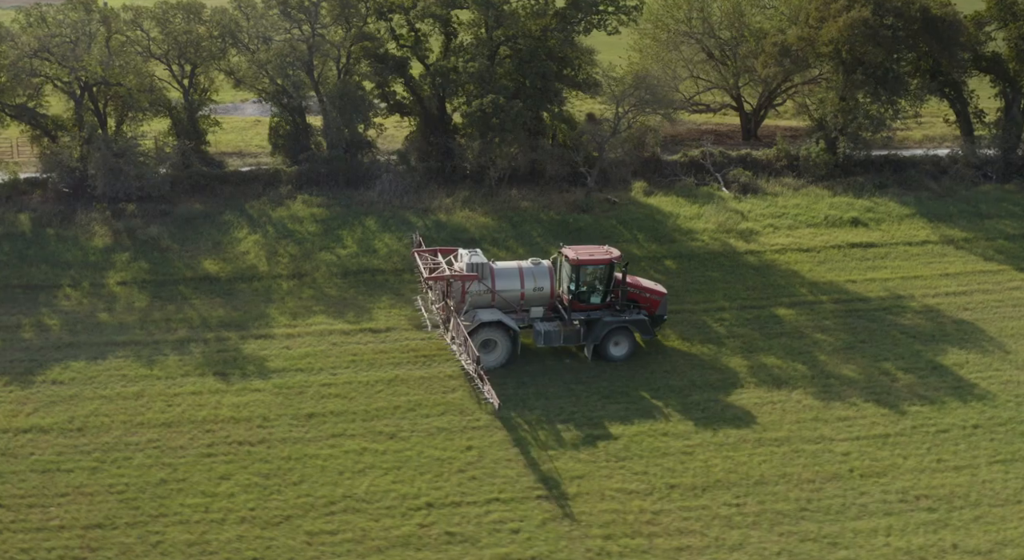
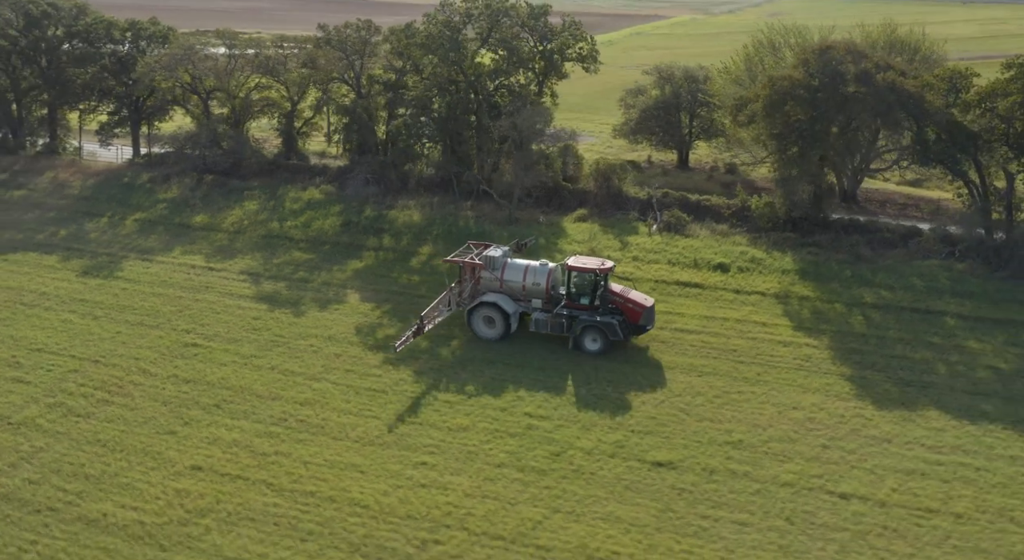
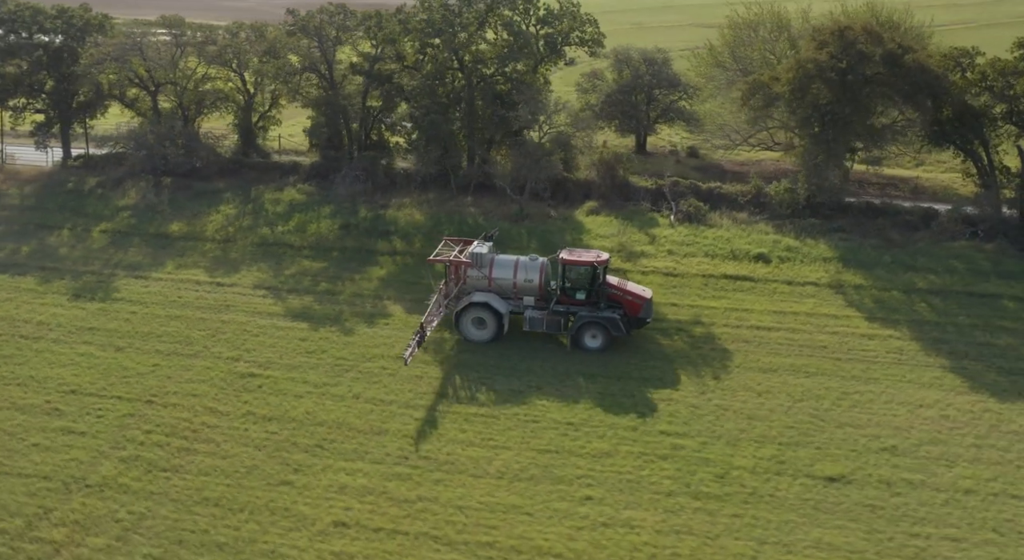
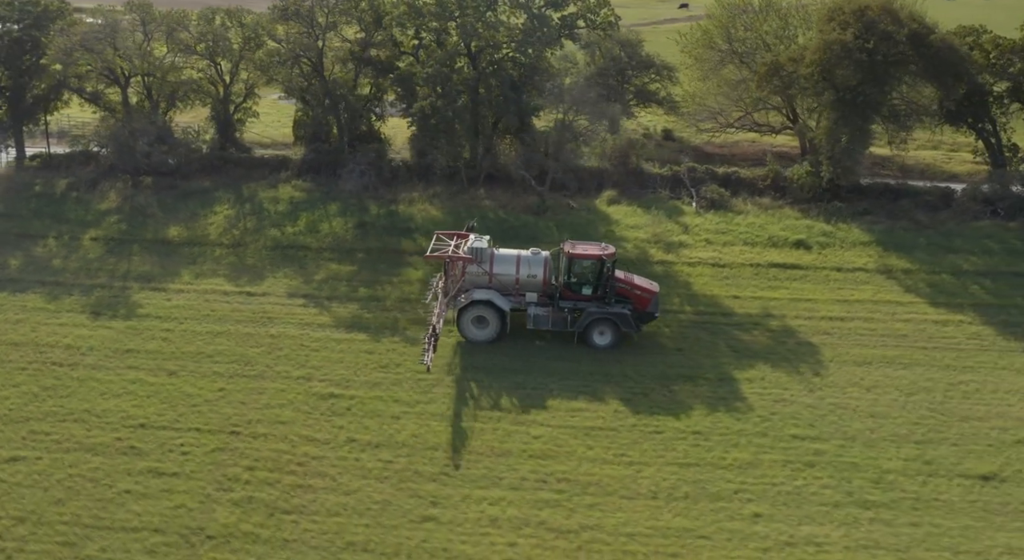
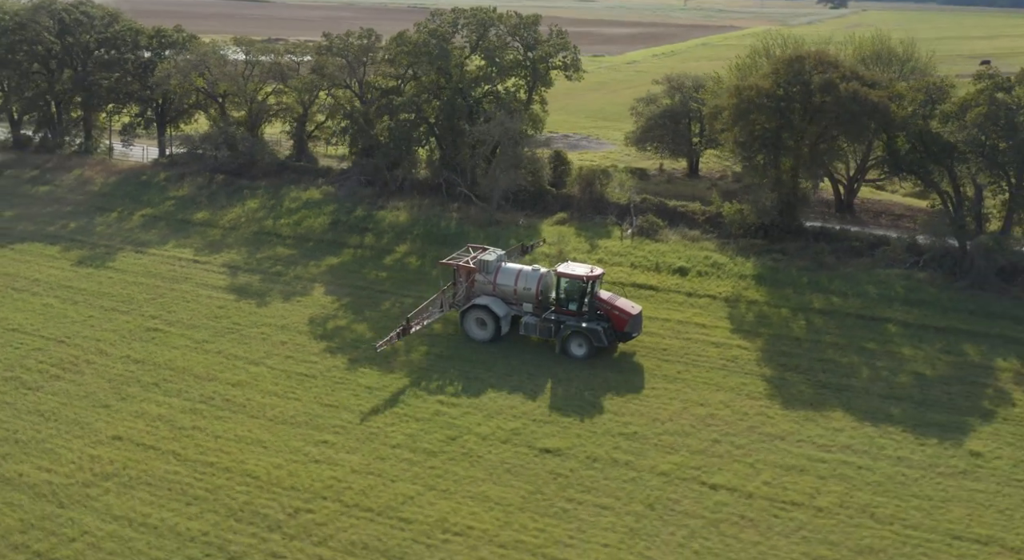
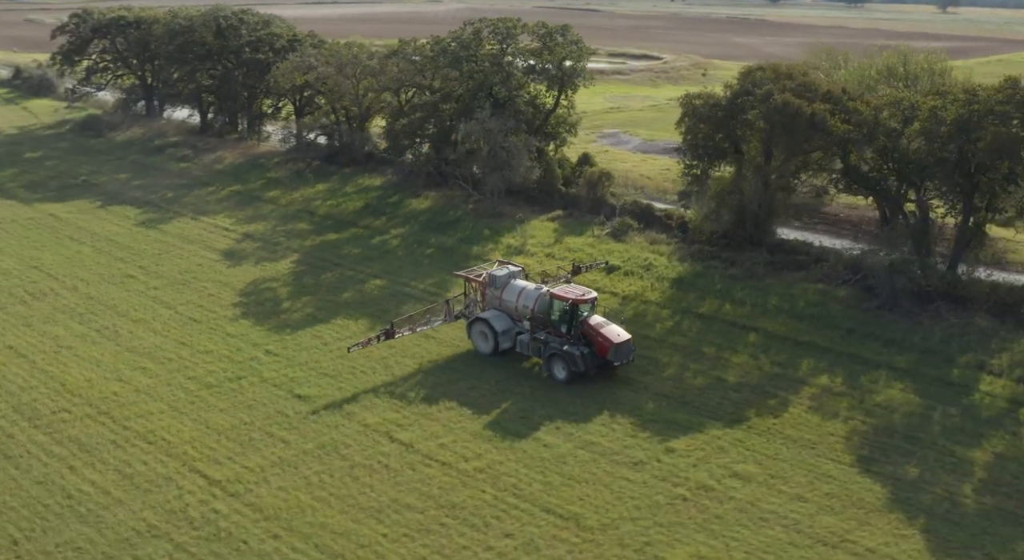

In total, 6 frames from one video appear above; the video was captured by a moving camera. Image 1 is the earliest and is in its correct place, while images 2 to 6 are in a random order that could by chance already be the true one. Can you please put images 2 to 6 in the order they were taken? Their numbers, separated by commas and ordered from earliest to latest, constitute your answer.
4, 3, 2, 5, 6
